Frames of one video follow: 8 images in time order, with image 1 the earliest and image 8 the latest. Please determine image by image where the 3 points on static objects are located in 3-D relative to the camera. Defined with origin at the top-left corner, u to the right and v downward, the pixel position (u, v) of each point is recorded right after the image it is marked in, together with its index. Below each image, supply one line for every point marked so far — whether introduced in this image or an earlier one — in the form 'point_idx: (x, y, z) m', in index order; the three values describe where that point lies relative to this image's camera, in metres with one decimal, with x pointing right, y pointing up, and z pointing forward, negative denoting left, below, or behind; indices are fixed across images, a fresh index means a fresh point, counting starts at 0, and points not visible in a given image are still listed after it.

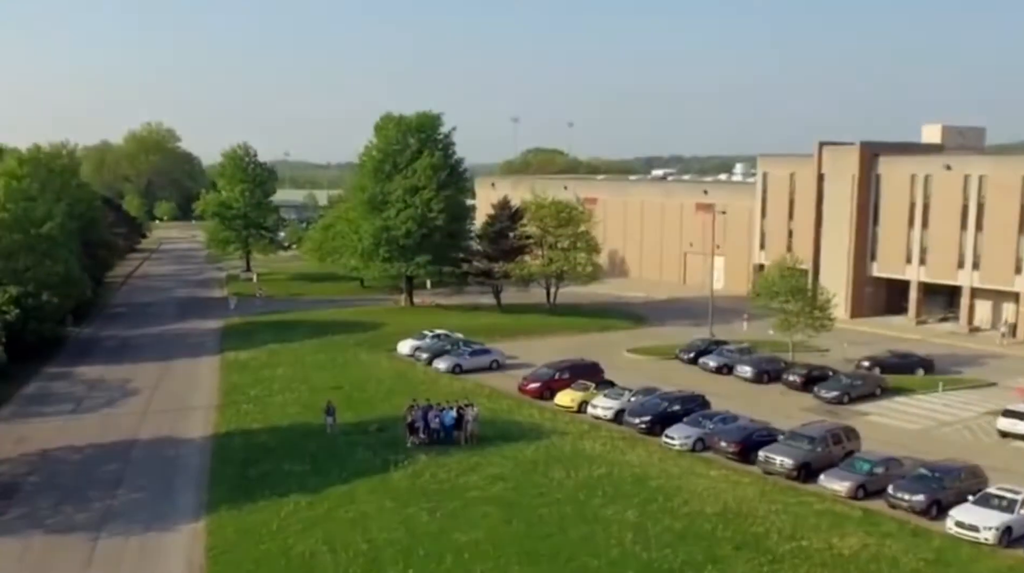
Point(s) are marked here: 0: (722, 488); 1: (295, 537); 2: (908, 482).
0: (+3.5, -3.5, +19.1) m
1: (-3.4, -3.8, +17.2) m
2: (+7.1, -3.4, +19.6) m
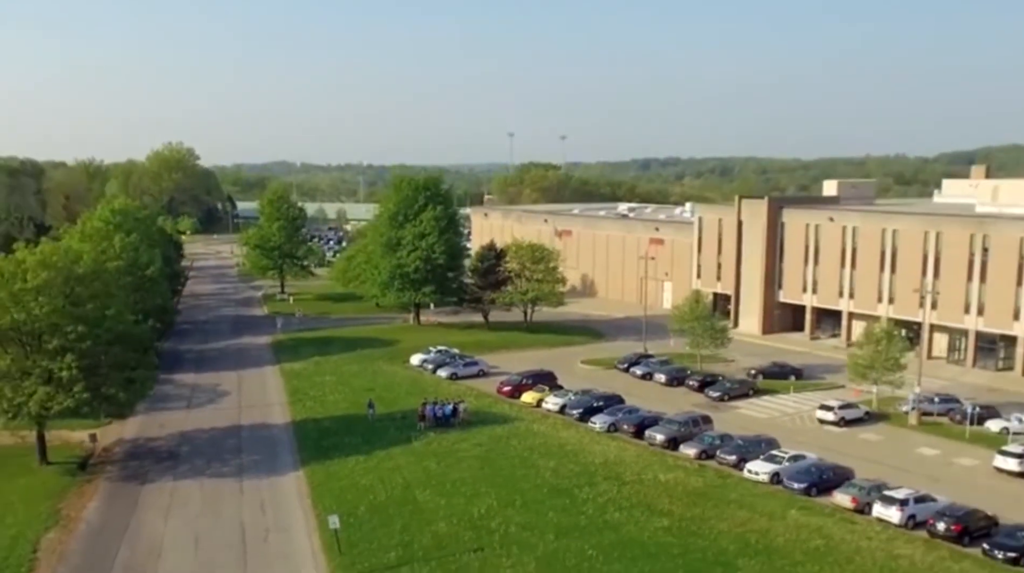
0: (+2.8, -4.7, +31.4) m
1: (-4.1, -5.0, +29.6) m
2: (+6.3, -4.7, +31.9) m
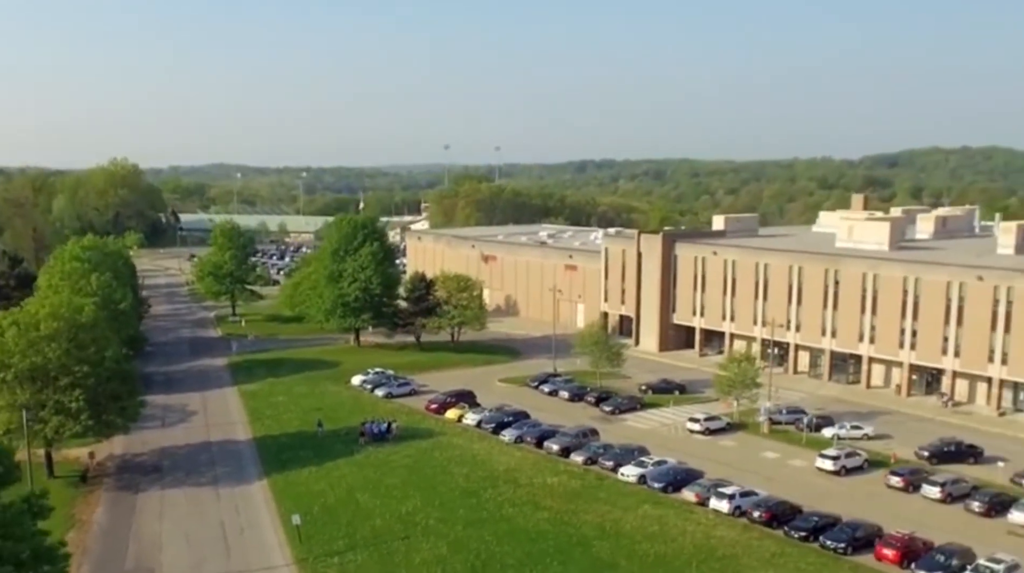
0: (0.0, -6.3, +39.4) m
1: (-6.8, -6.6, +37.2) m
2: (+3.5, -6.2, +40.1) m
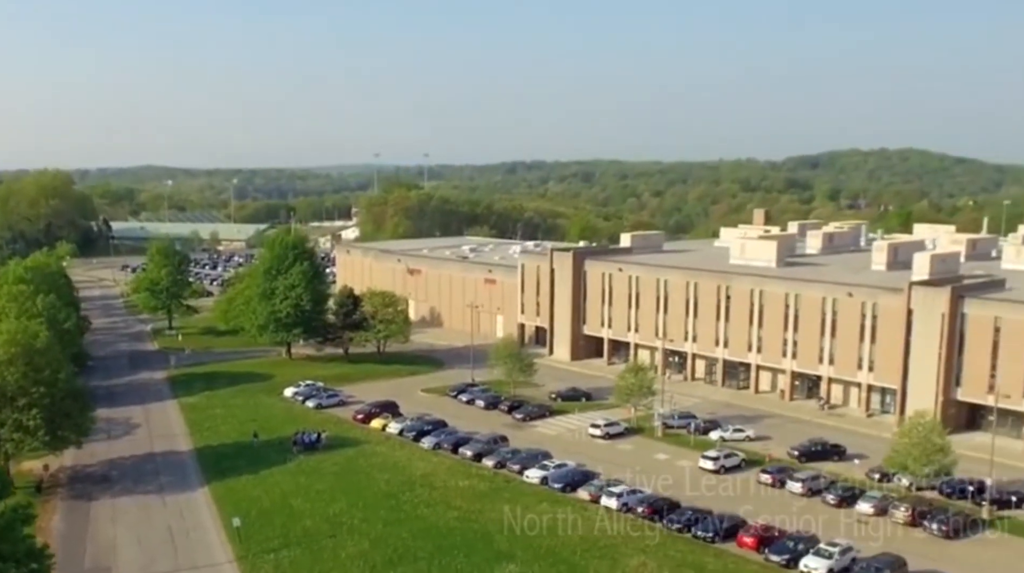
0: (-3.3, -7.2, +44.2) m
1: (-10.0, -7.6, +41.6) m
2: (+0.2, -7.1, +45.1) m
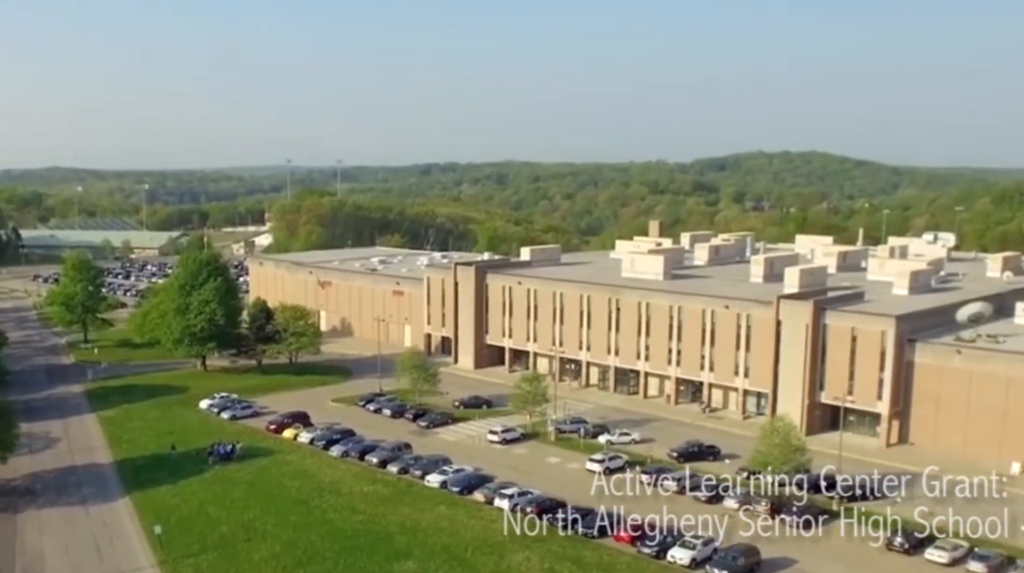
0: (-7.6, -8.1, +47.9) m
1: (-14.0, -8.6, +44.7) m
2: (-4.2, -8.0, +49.0) m
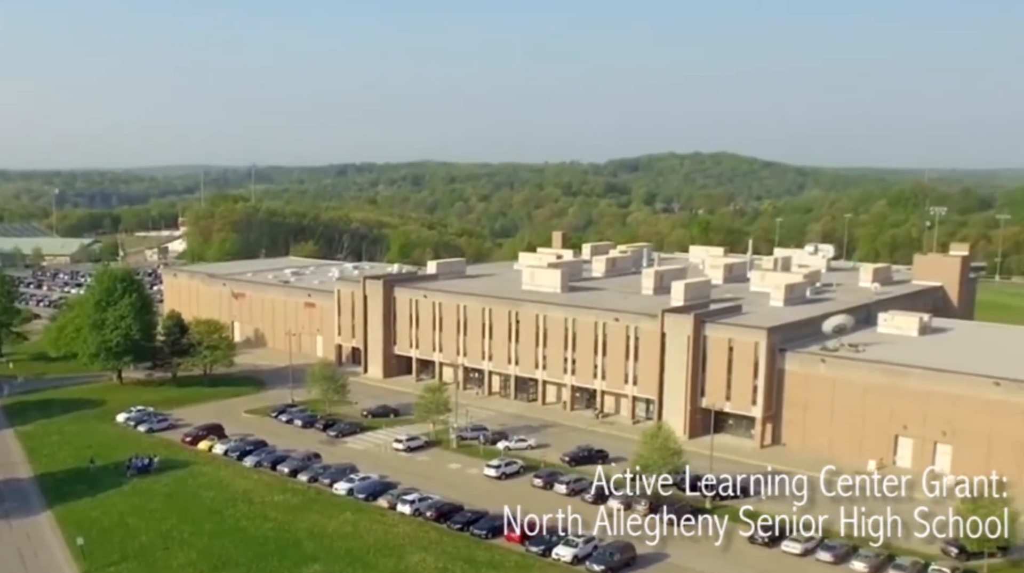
0: (-12.2, -9.2, +51.2) m
1: (-18.4, -9.7, +47.5) m
2: (-8.9, -9.0, +52.6) m
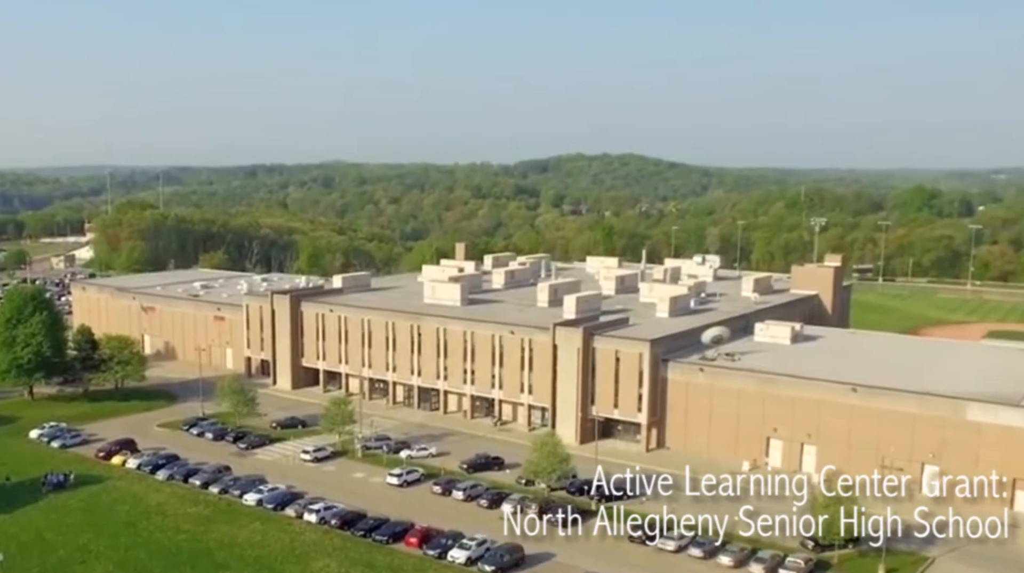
0: (-17.2, -10.3, +54.0) m
1: (-23.0, -10.9, +49.9) m
2: (-14.0, -10.1, +55.6) m
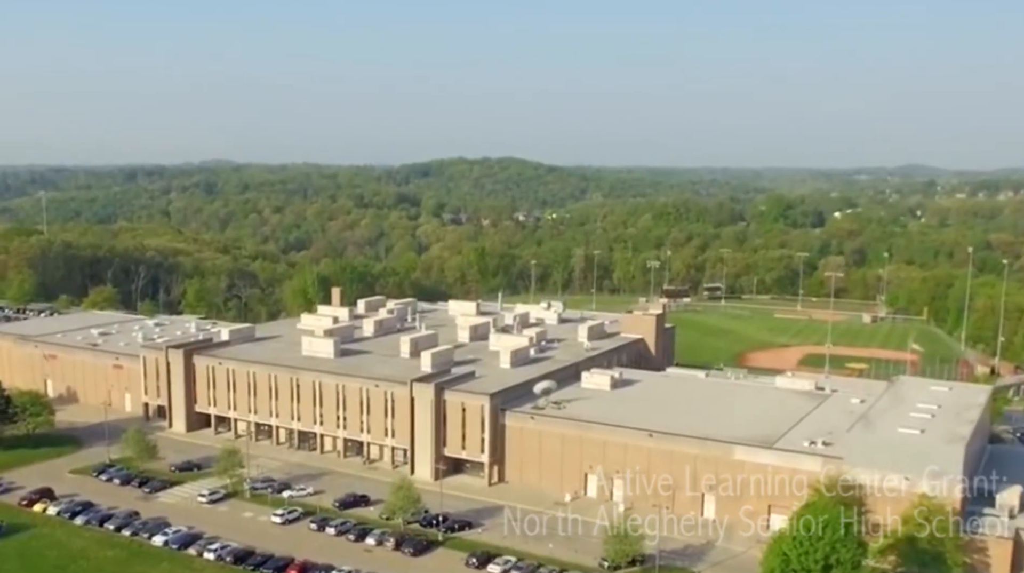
0: (-25.6, -15.2, +65.5) m
1: (-31.0, -15.8, +60.8) m
2: (-22.6, -15.0, +67.5) m
